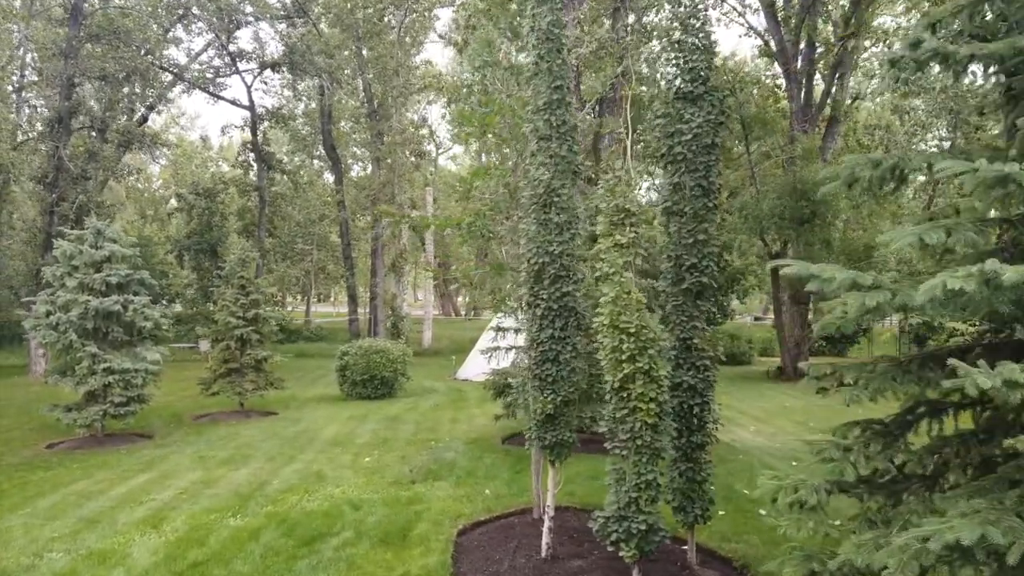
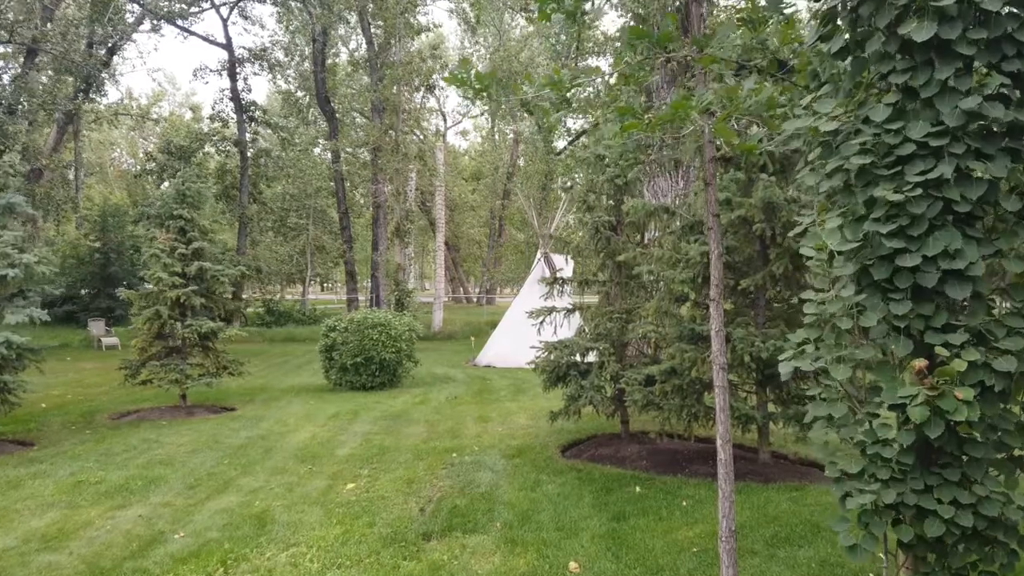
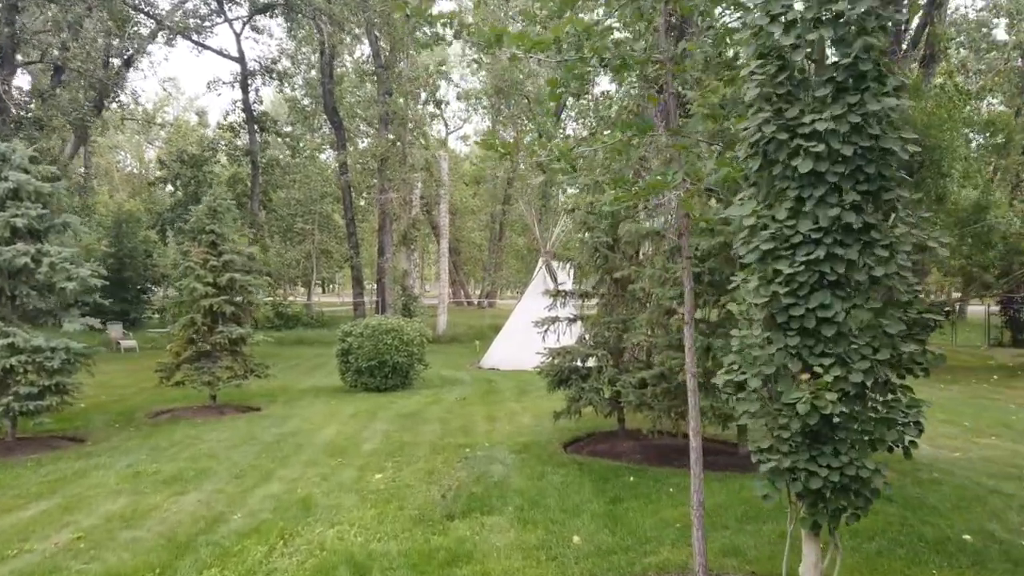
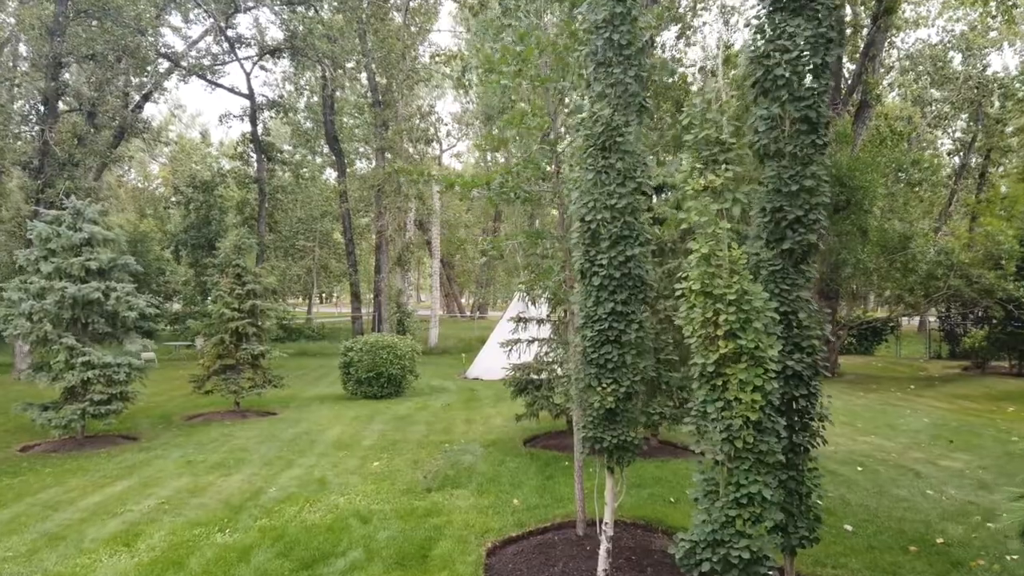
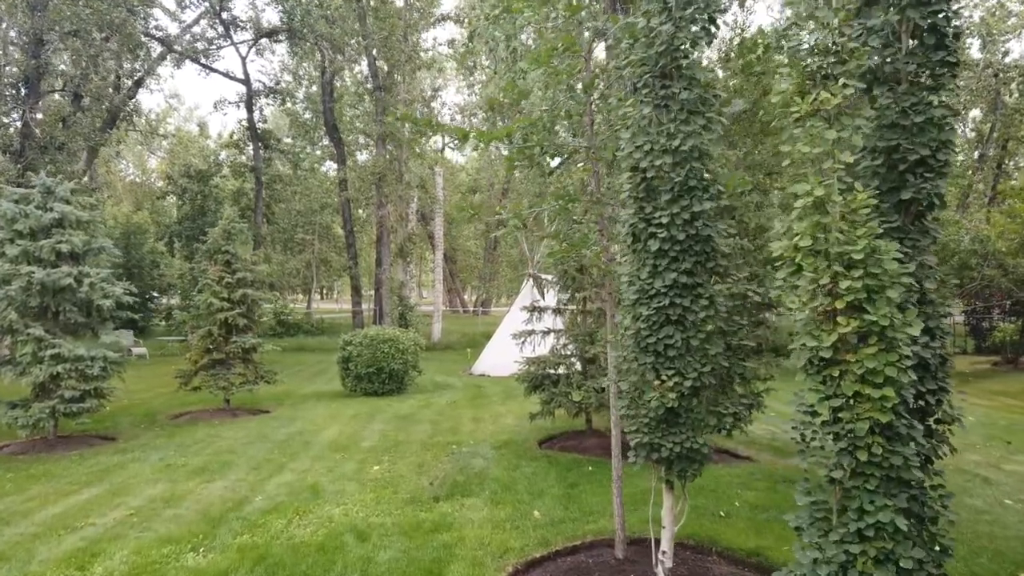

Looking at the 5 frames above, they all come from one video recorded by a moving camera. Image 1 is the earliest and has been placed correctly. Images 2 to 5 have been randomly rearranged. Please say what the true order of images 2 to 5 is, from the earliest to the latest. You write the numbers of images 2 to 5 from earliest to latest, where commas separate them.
4, 5, 3, 2
